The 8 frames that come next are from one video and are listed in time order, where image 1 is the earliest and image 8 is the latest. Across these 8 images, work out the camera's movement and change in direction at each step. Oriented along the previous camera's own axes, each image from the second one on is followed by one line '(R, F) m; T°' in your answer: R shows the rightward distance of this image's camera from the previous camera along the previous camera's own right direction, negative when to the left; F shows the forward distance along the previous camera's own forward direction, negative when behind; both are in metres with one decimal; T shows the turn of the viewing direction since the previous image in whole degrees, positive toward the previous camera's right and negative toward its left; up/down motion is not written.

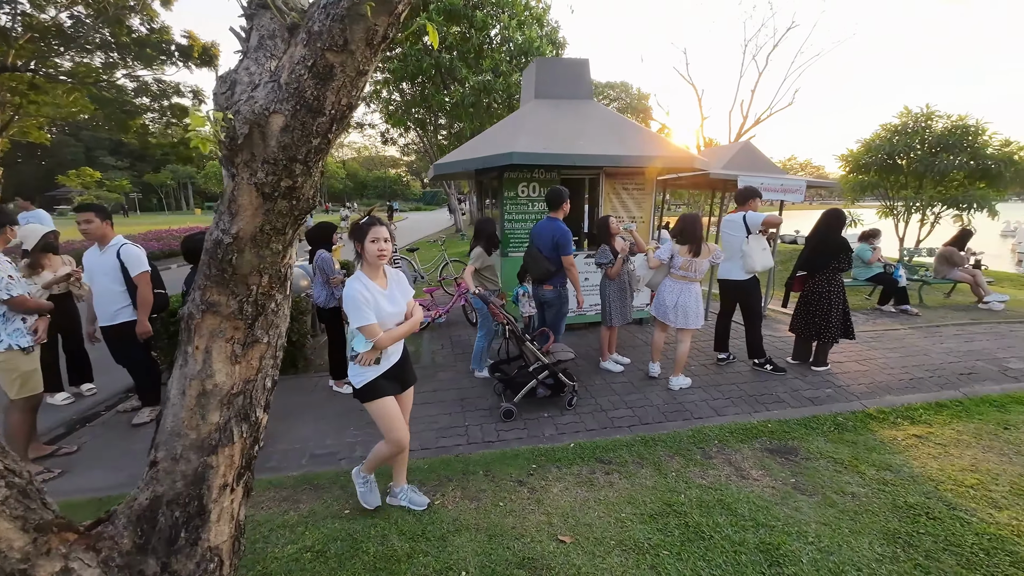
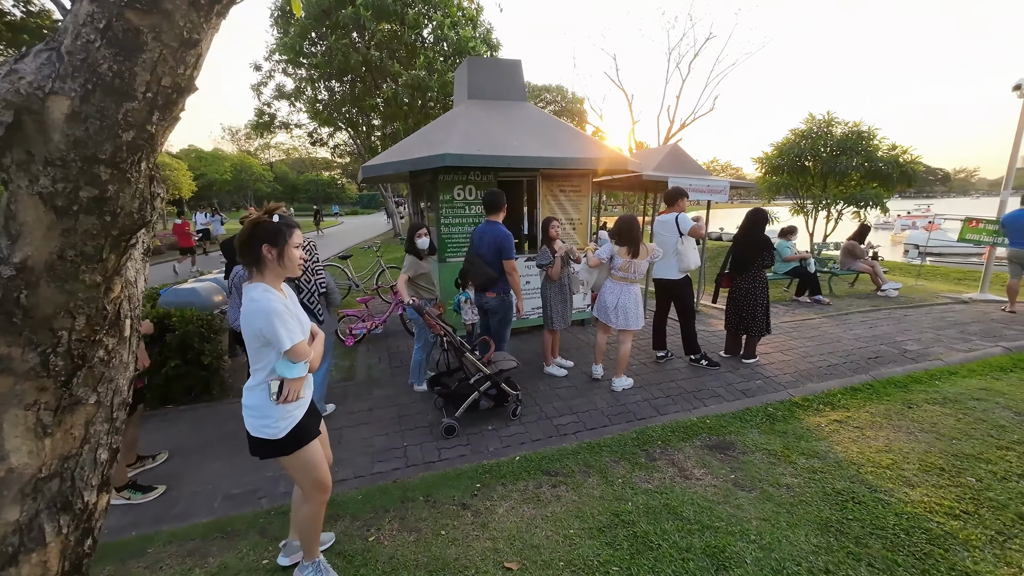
(+0.1, +0.2) m; +7°
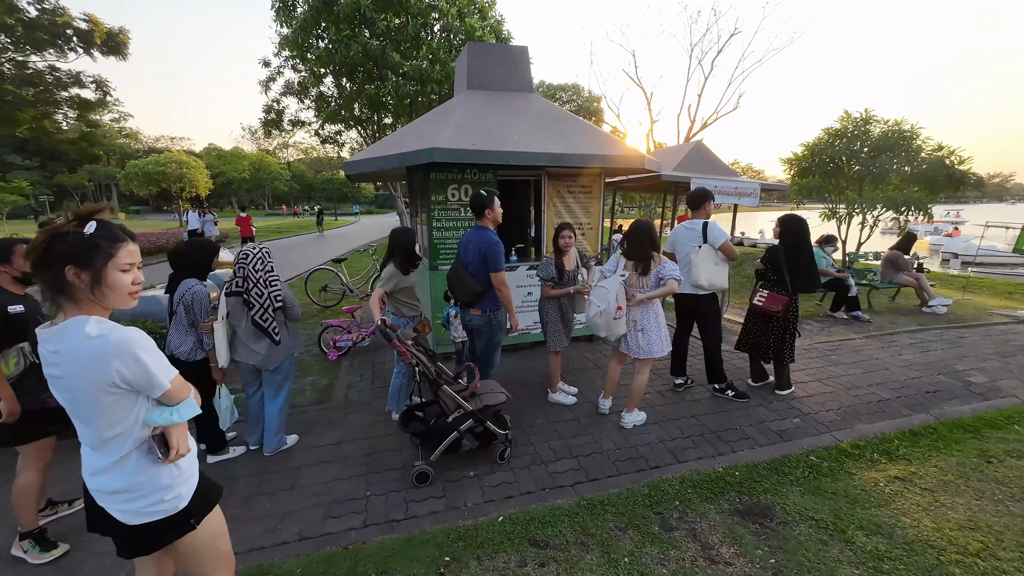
(+0.2, +0.6) m; -2°
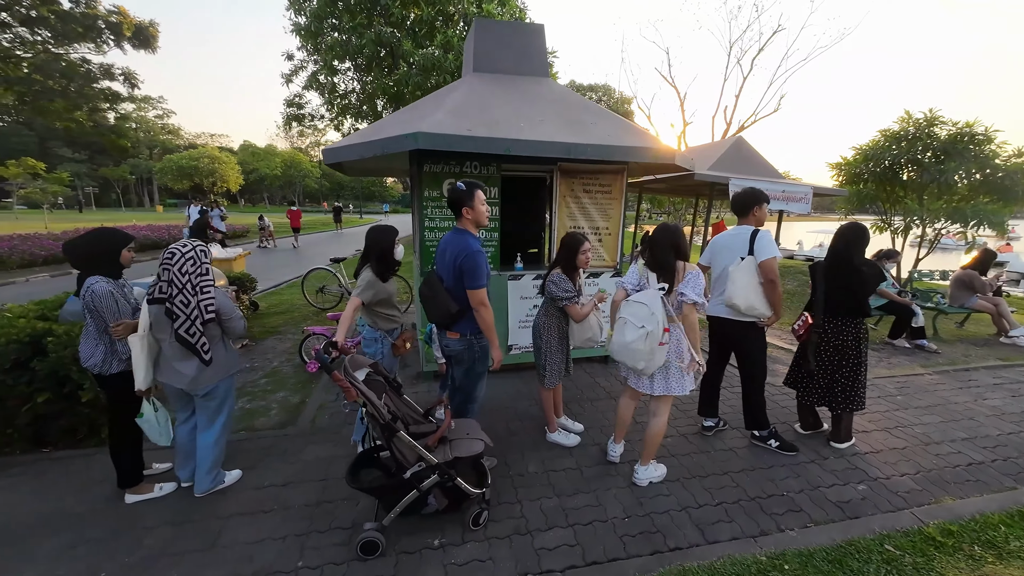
(+0.2, +0.7) m; -3°
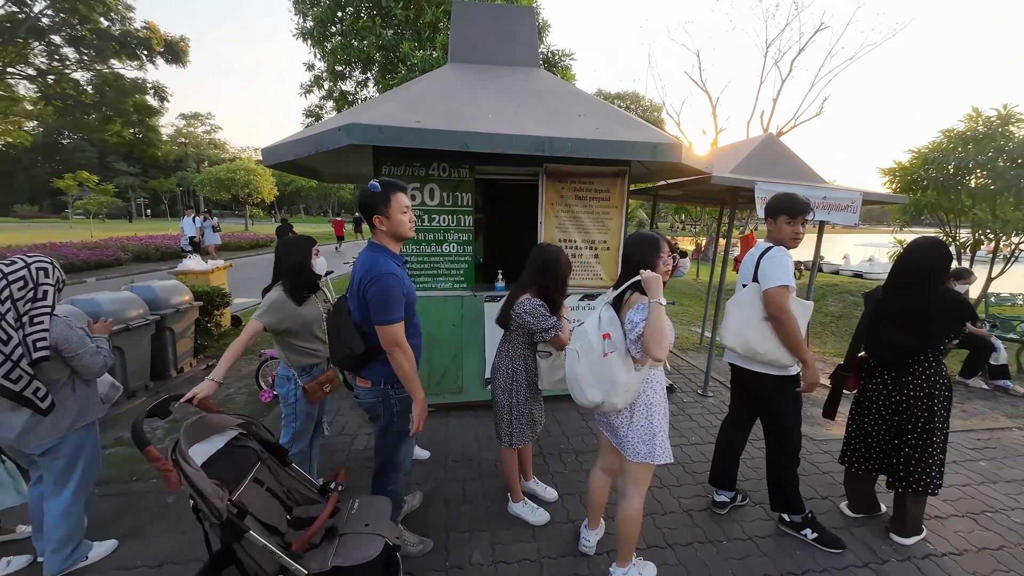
(+0.5, +0.8) m; -4°
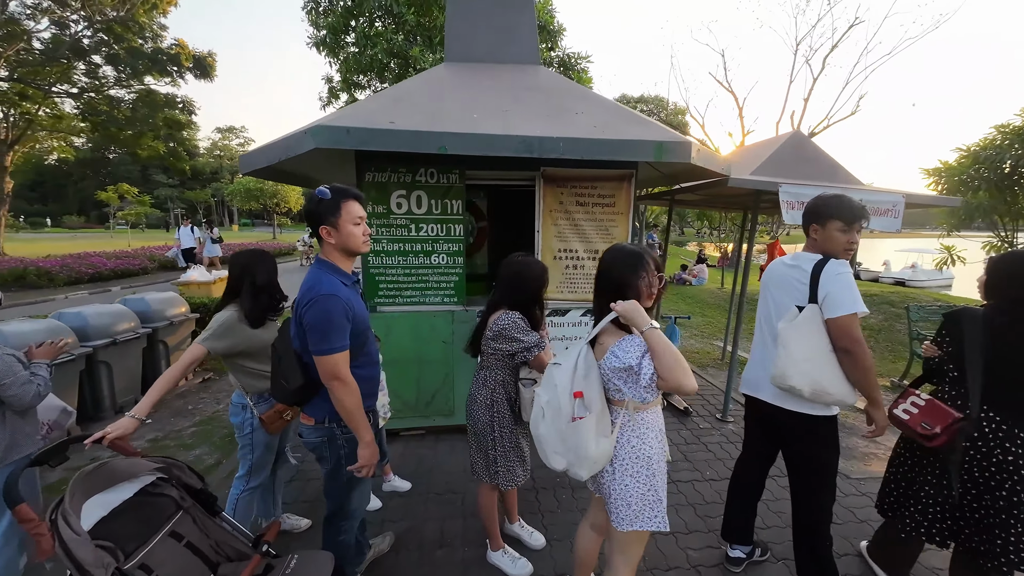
(+0.3, +0.3) m; -3°
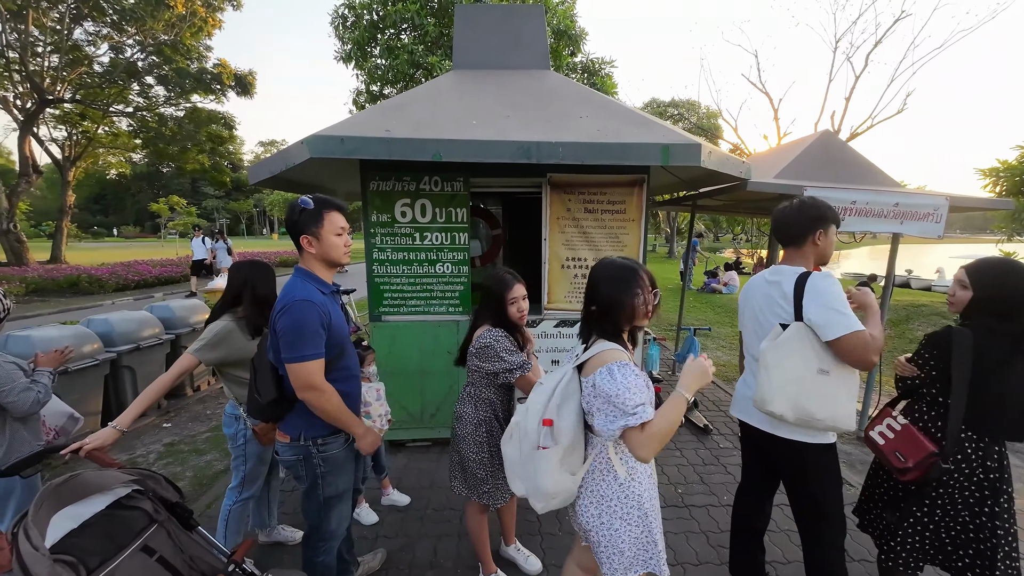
(+0.2, +0.1) m; -4°
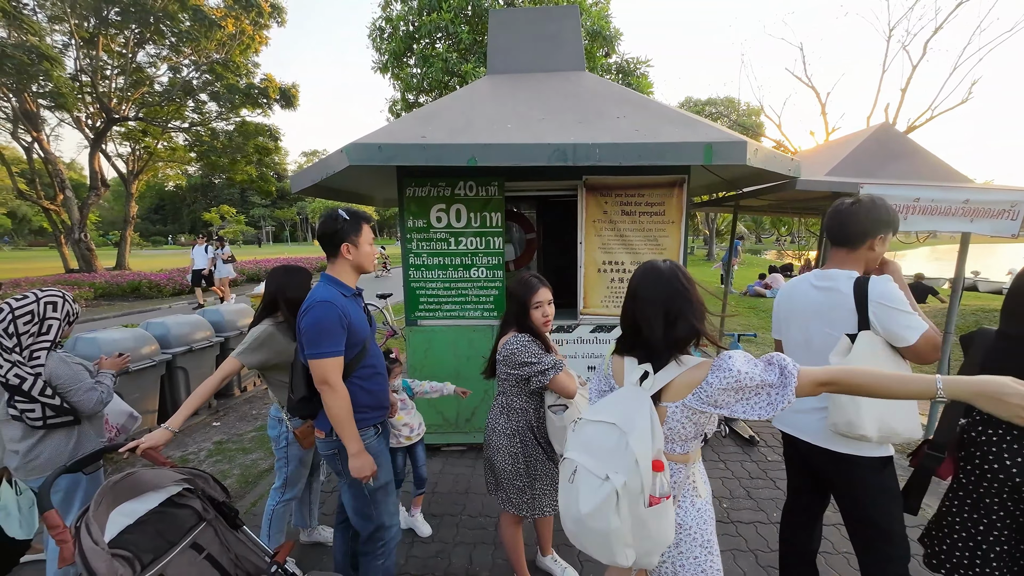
(0.0, 0.0) m; -4°
